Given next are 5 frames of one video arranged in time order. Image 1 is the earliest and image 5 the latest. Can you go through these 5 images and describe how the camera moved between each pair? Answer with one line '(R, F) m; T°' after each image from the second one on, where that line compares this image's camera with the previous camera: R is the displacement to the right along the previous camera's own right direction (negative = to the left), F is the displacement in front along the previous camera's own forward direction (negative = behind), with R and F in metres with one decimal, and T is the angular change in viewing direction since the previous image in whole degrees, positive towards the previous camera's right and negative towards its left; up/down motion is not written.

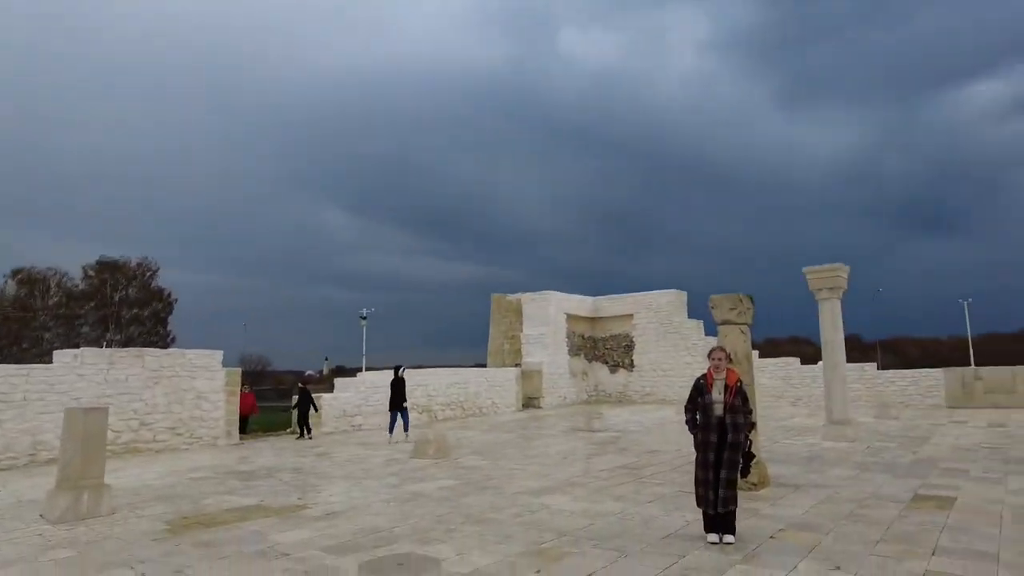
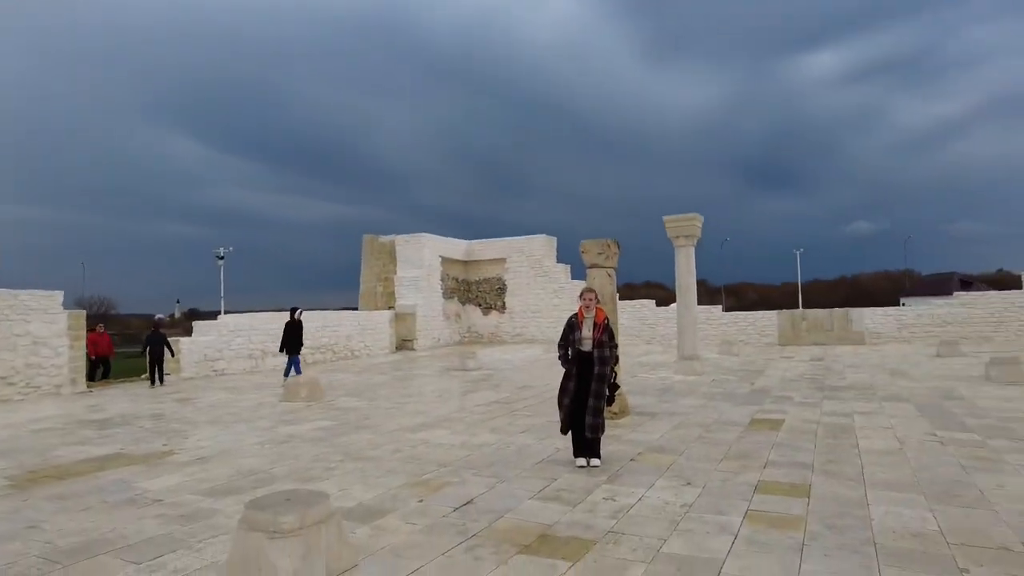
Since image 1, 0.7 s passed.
(-0.1, -0.1) m; +11°
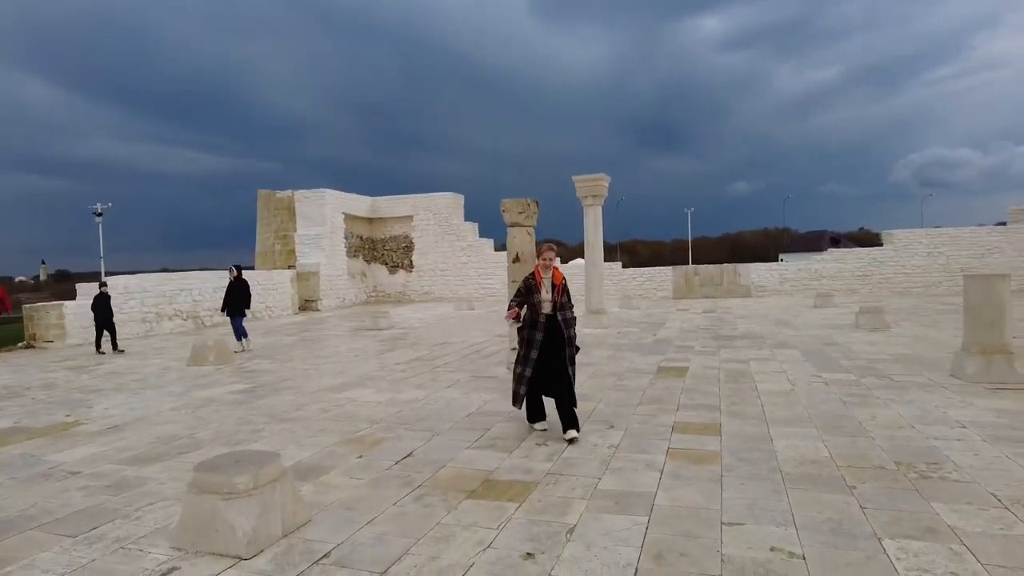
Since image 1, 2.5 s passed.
(-0.2, -0.1) m; +9°
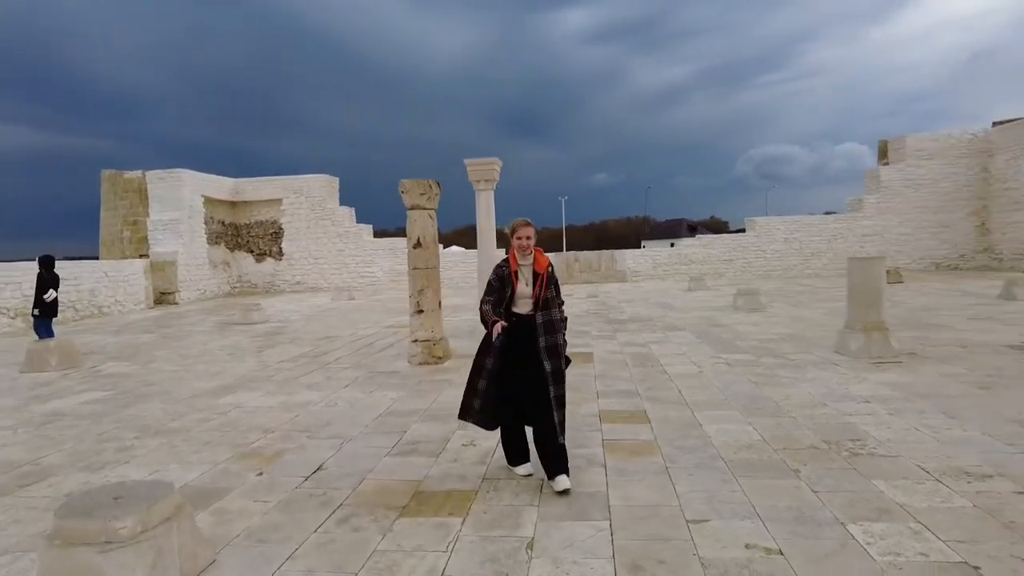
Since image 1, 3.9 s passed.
(-0.3, +0.4) m; +11°
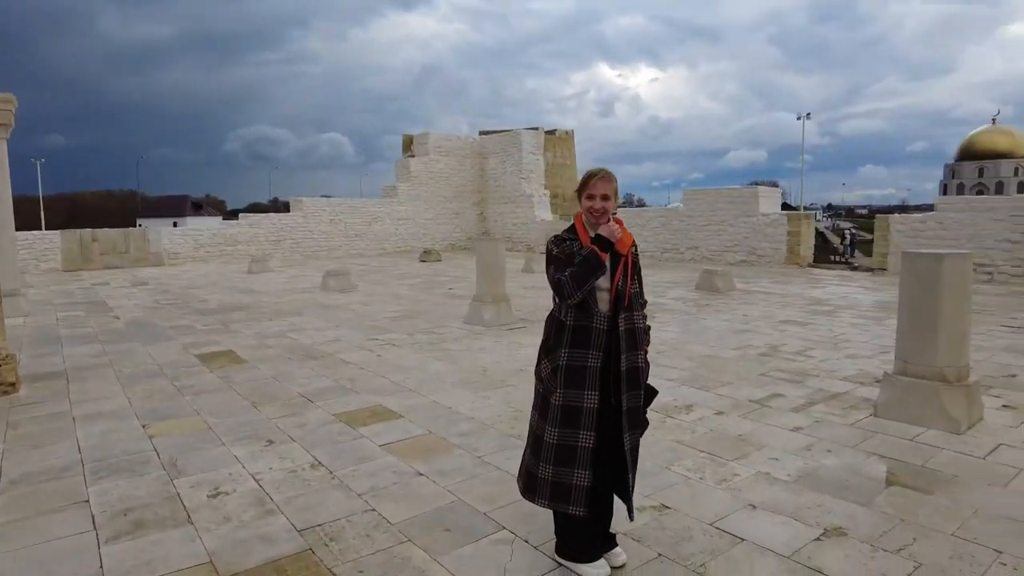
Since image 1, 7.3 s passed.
(-1.2, +1.0) m; +43°
